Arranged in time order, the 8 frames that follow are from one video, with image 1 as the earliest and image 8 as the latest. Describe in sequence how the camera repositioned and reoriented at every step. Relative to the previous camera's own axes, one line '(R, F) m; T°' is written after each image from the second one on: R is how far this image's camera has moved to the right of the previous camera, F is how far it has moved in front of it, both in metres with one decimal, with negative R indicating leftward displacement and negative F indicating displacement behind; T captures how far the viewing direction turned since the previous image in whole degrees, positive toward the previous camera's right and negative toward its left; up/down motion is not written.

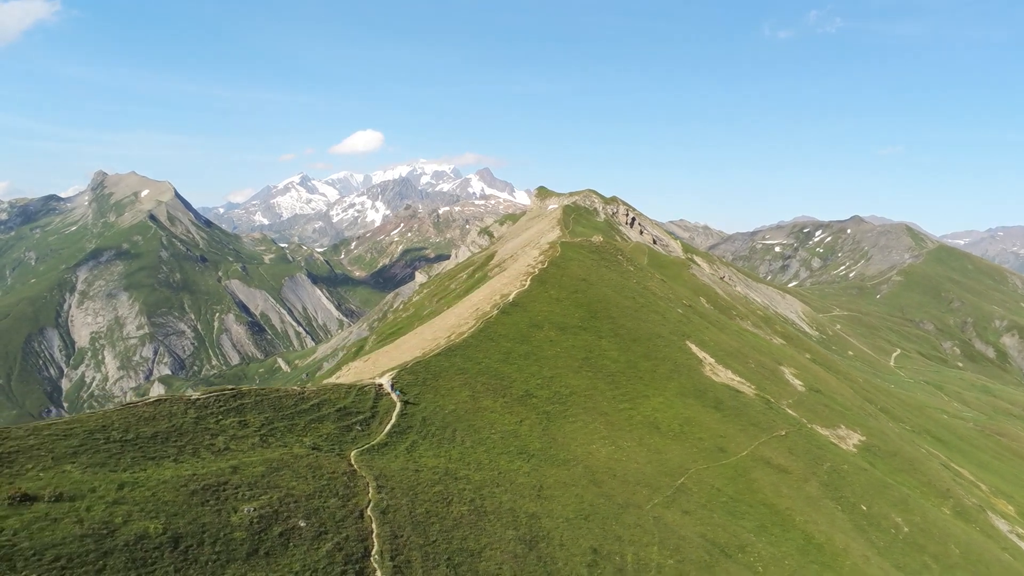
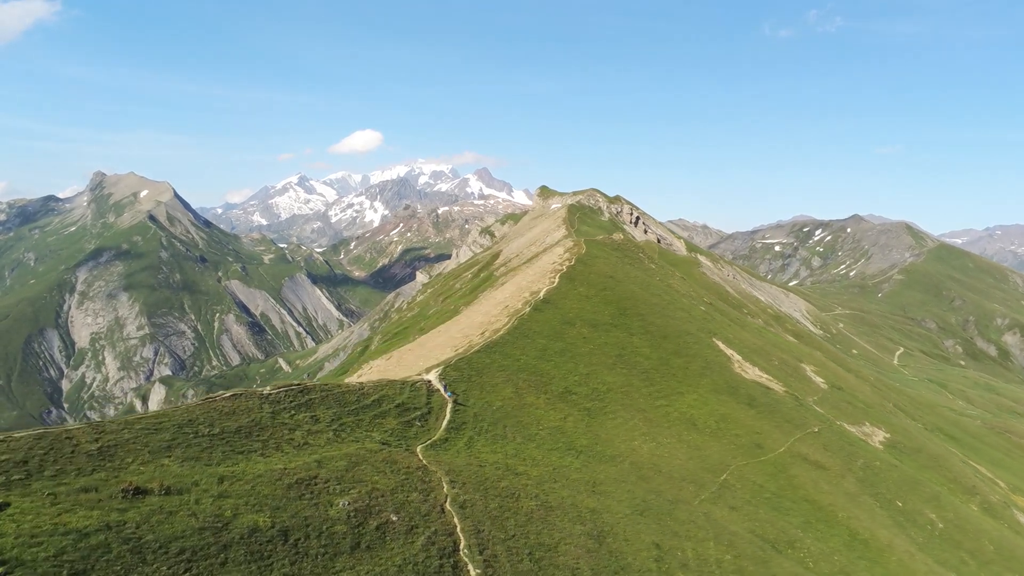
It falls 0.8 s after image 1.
(-4.4, +0.2) m; 0°
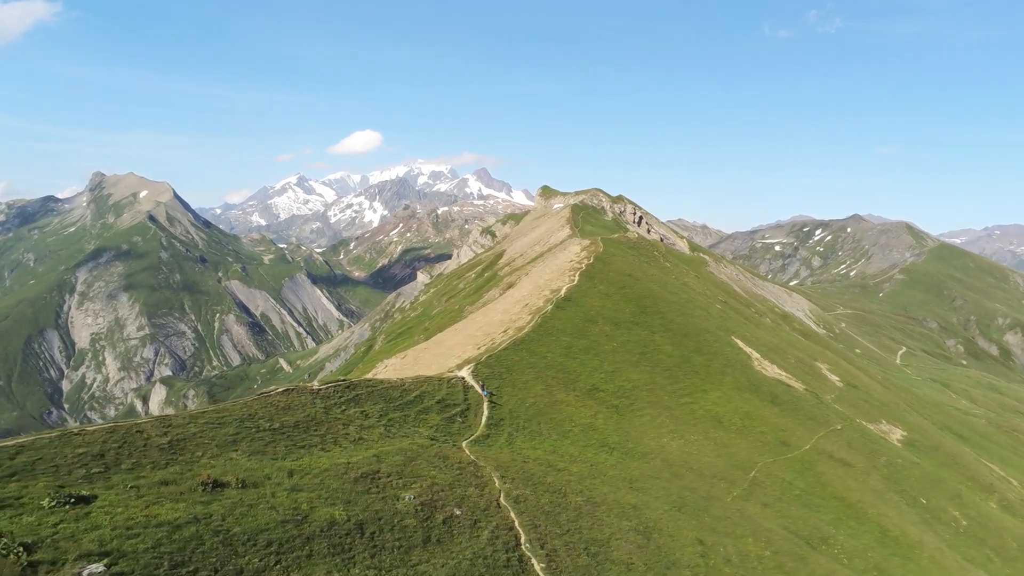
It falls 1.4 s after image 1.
(-3.0, +0.1) m; 0°
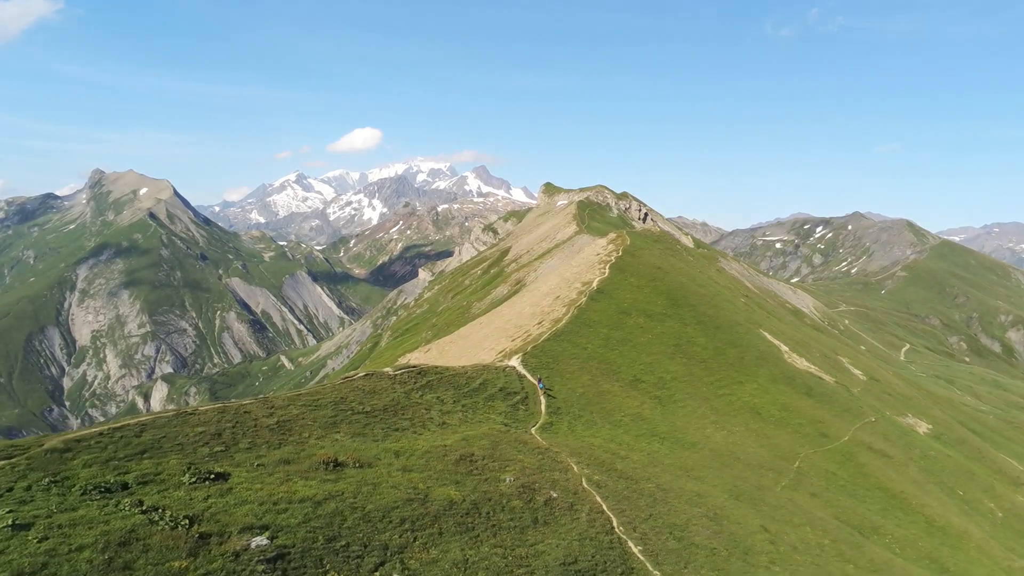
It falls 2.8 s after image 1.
(-4.6, +0.1) m; 0°
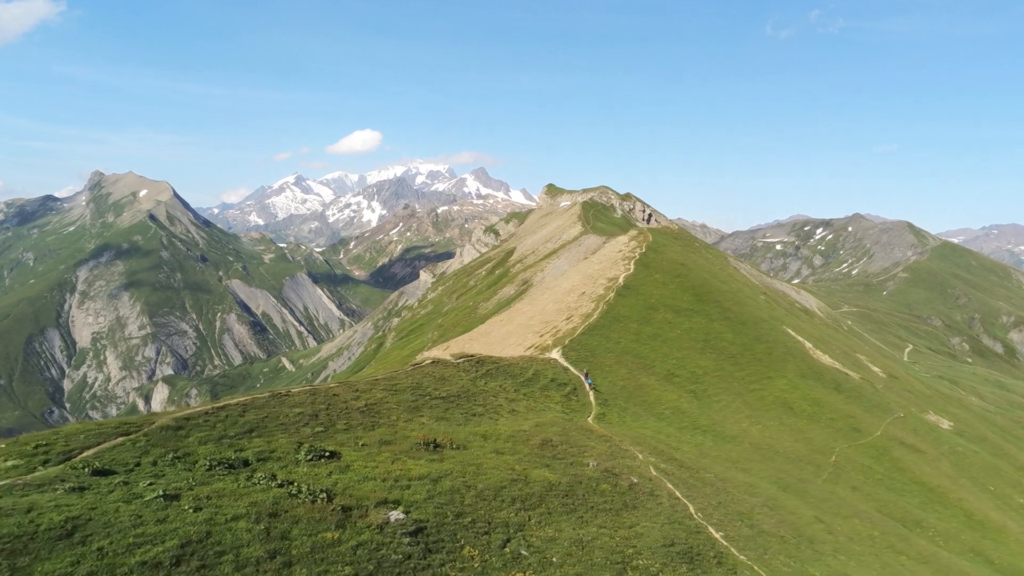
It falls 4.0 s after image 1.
(-3.8, +0.2) m; 0°
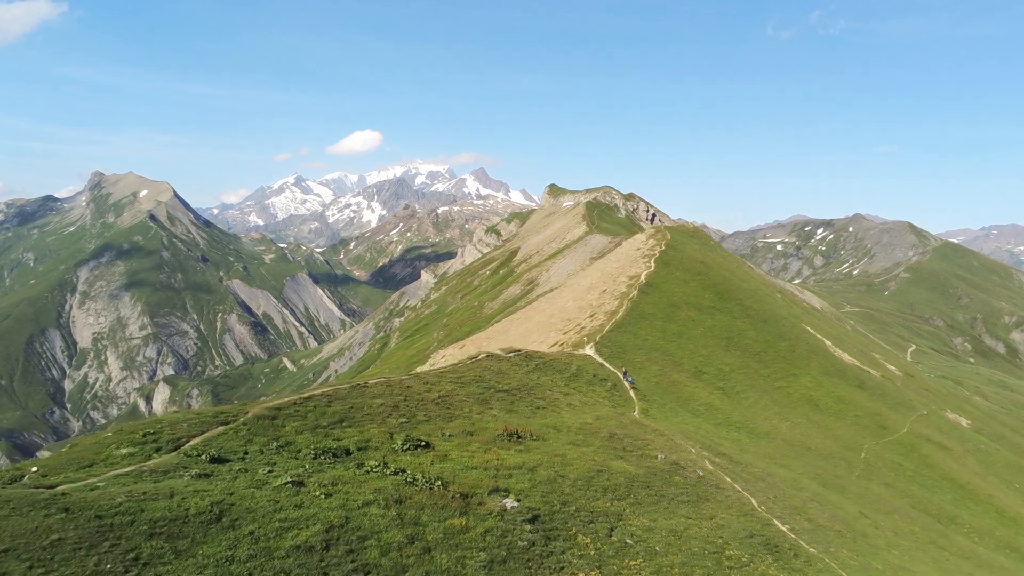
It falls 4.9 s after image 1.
(-3.1, +0.1) m; 0°
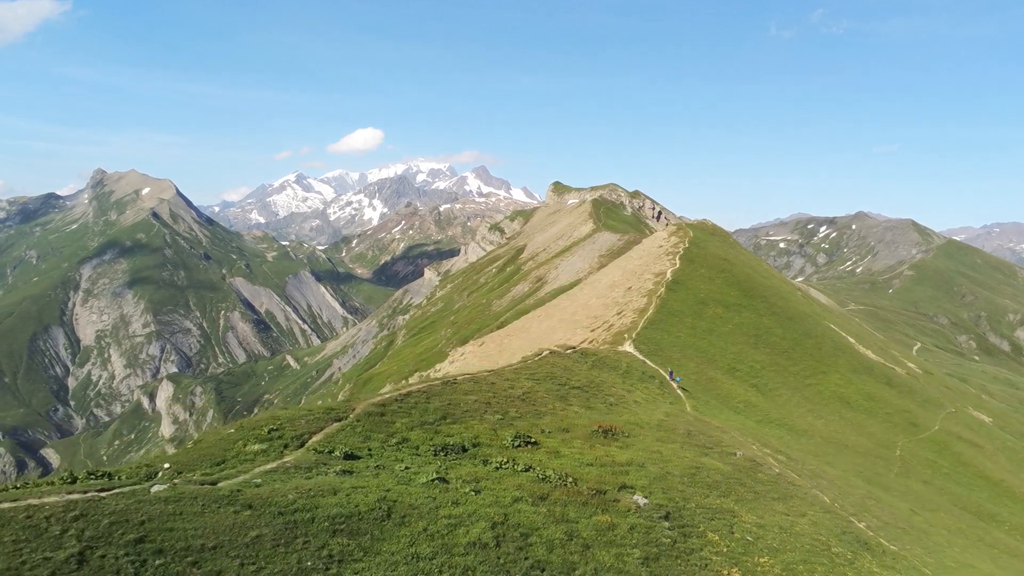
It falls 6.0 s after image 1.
(-3.4, +0.1) m; 0°
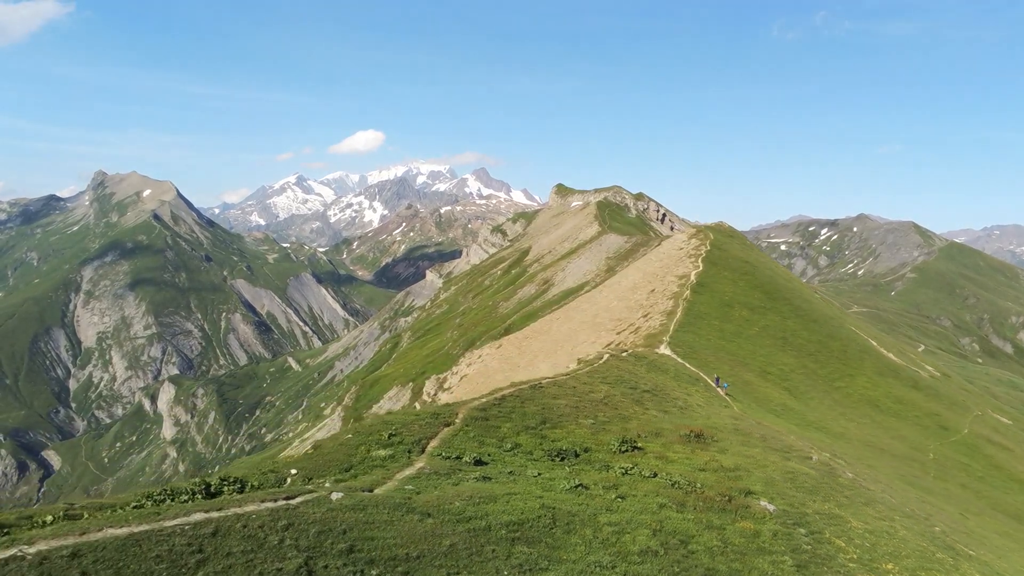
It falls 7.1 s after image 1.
(-3.3, +0.2) m; 0°
